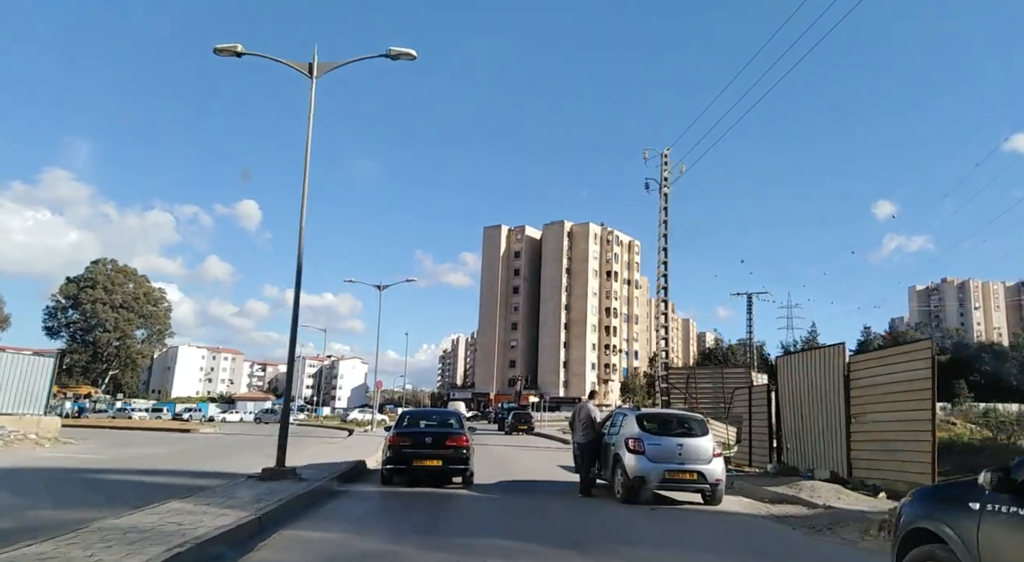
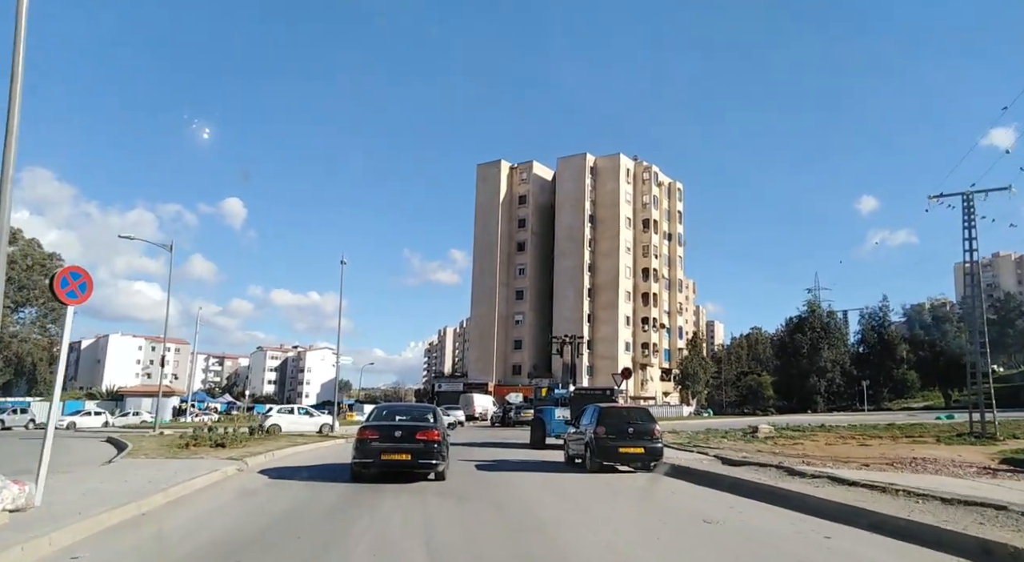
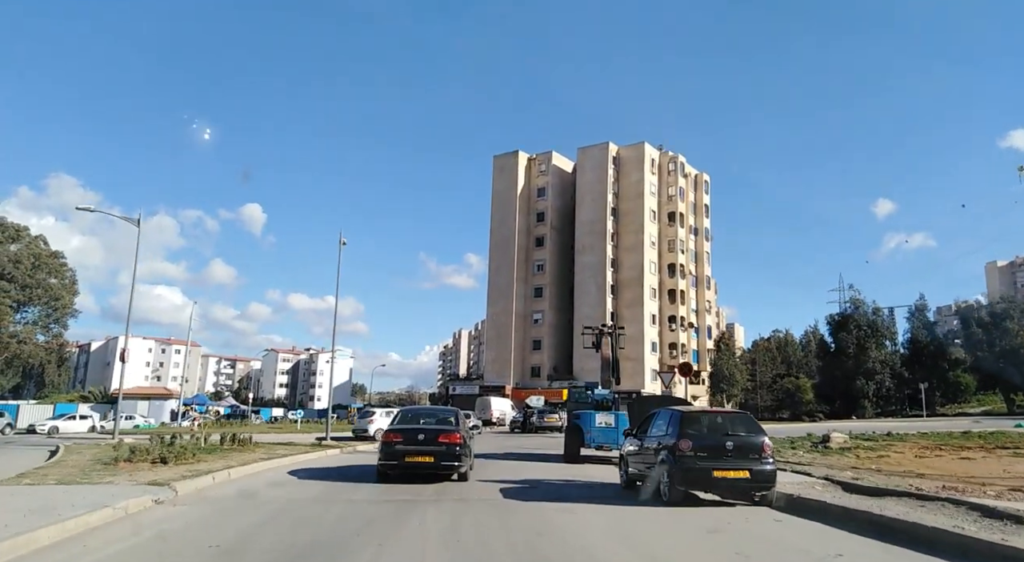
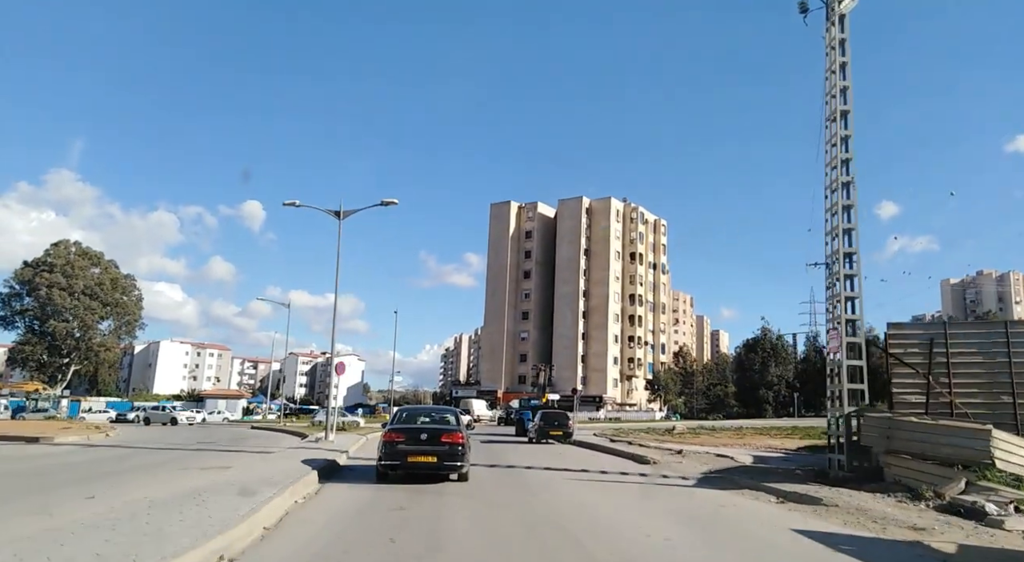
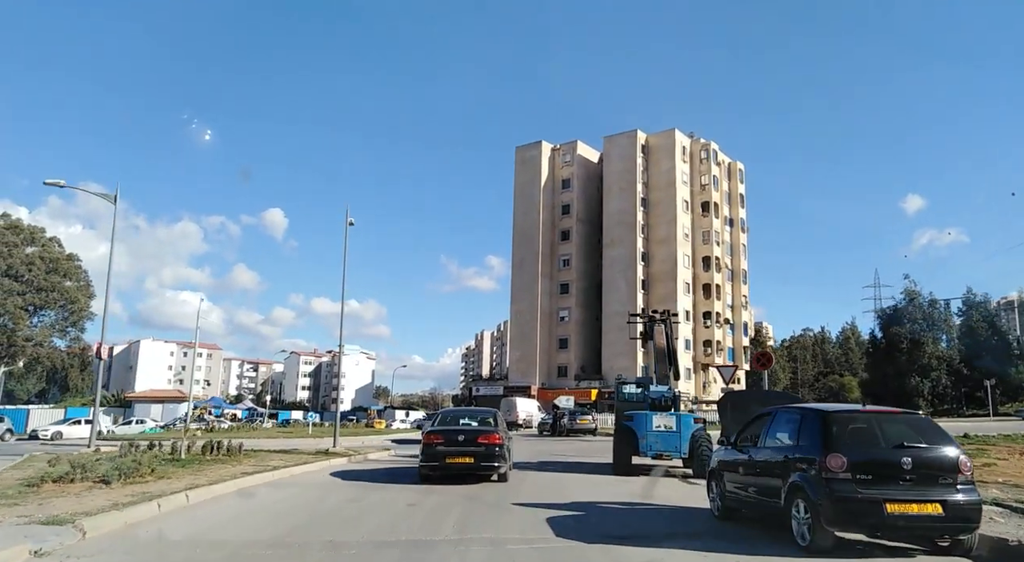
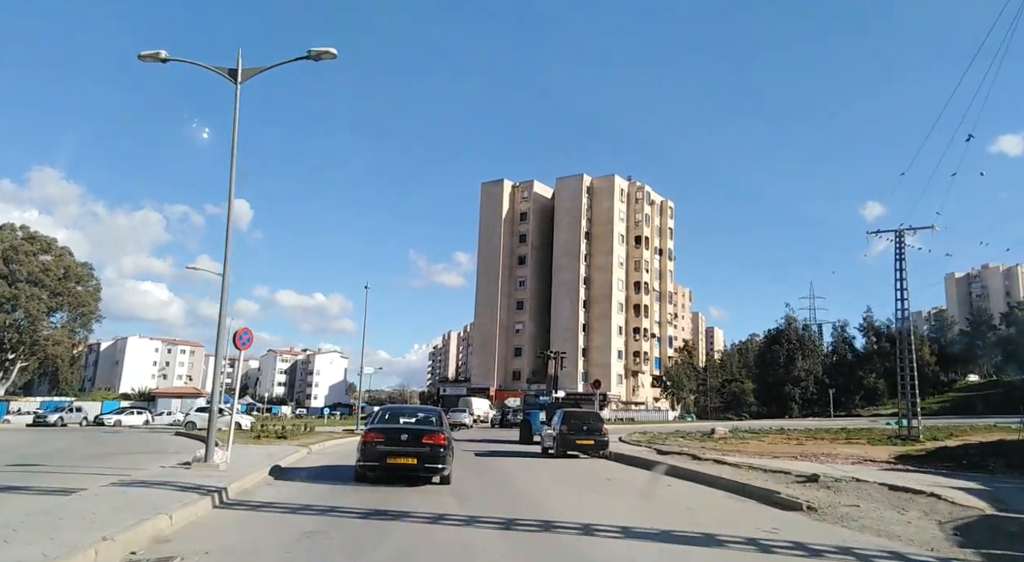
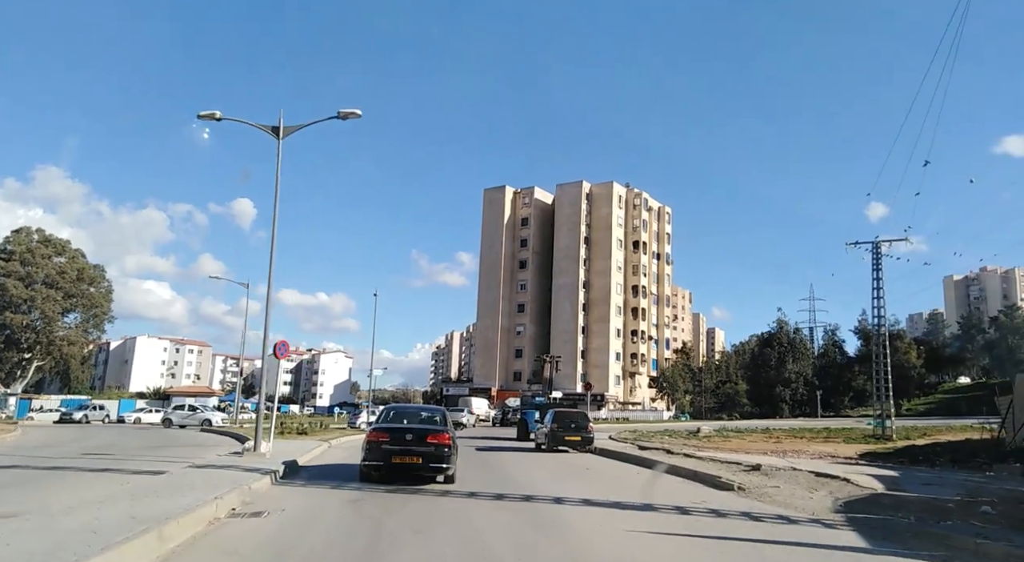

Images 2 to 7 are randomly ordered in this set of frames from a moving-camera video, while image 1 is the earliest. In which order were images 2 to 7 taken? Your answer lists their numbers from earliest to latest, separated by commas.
4, 7, 6, 2, 3, 5
